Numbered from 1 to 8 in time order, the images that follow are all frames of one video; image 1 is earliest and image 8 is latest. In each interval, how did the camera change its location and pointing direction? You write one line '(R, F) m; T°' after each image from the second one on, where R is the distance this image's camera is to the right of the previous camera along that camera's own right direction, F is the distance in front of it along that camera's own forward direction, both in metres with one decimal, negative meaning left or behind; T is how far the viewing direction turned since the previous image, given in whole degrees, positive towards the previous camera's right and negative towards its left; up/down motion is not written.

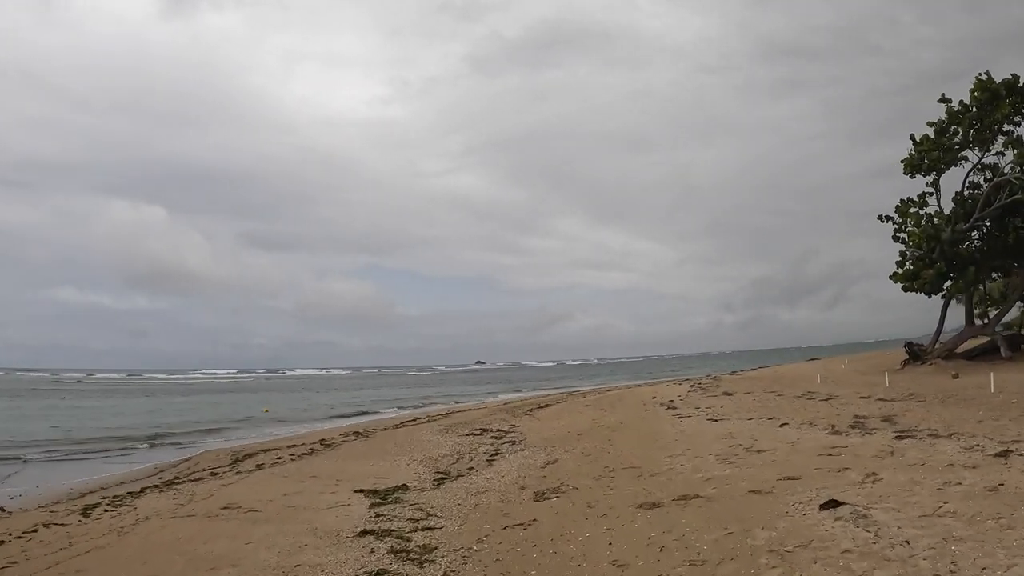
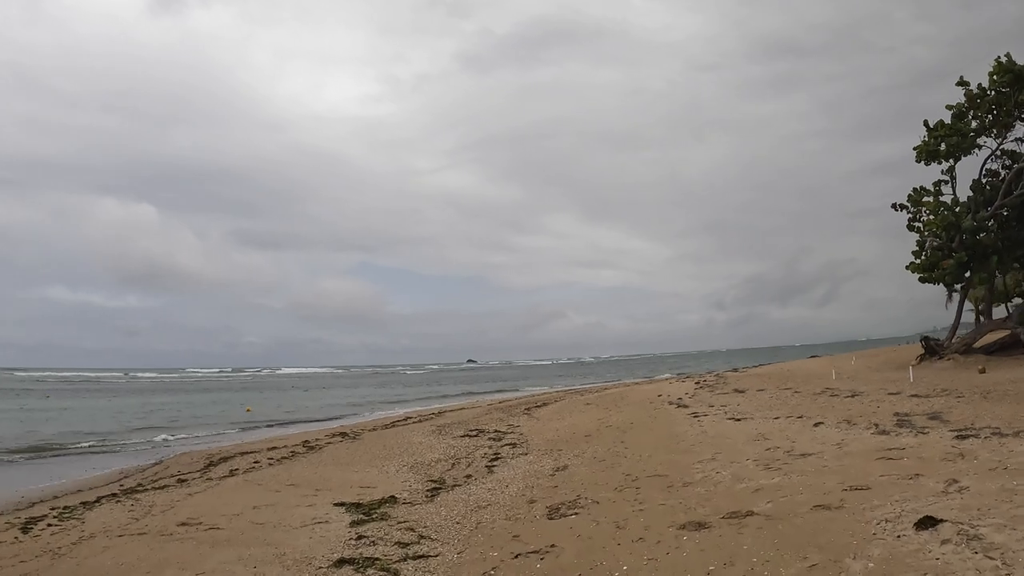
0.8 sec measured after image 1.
(-0.3, +1.5) m; +1°
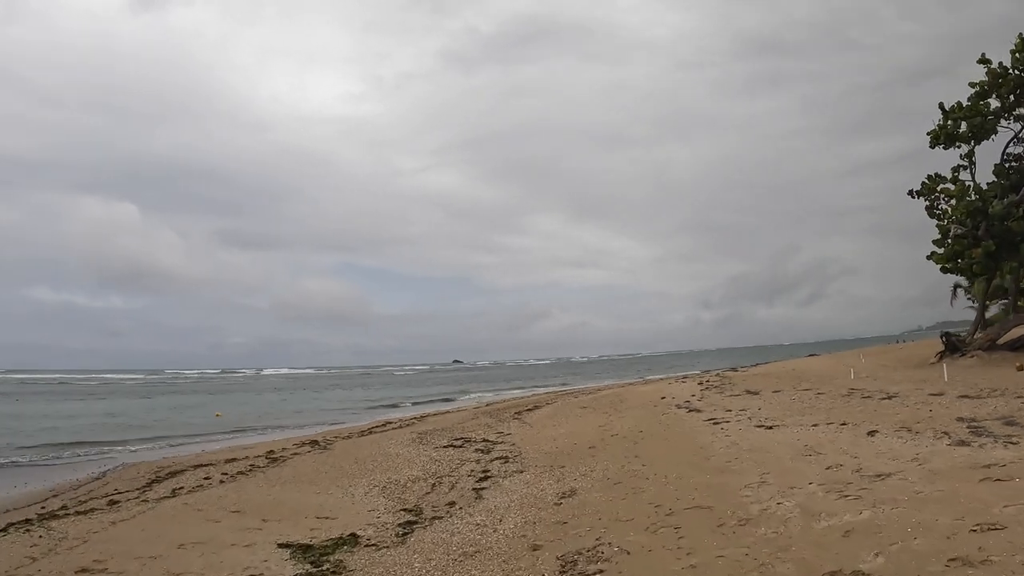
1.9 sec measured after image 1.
(-0.1, +2.1) m; +2°
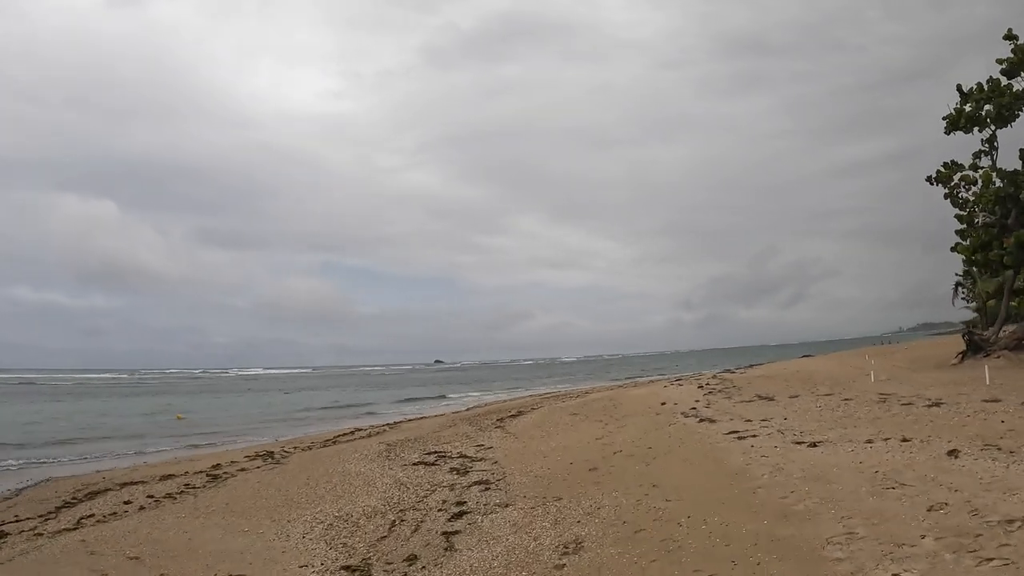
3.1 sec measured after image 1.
(0.0, +2.3) m; +2°
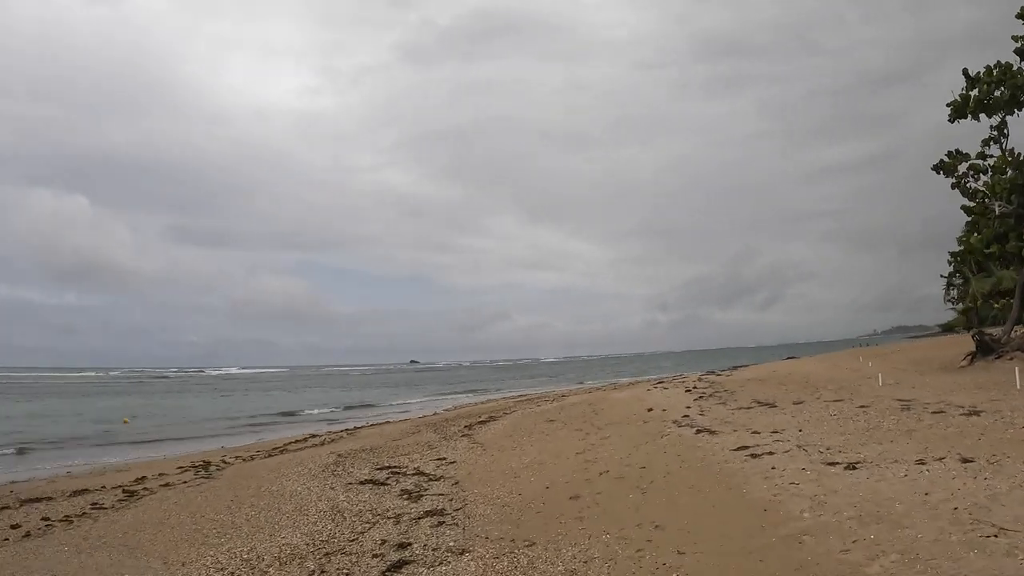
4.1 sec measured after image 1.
(+0.2, +2.0) m; +2°
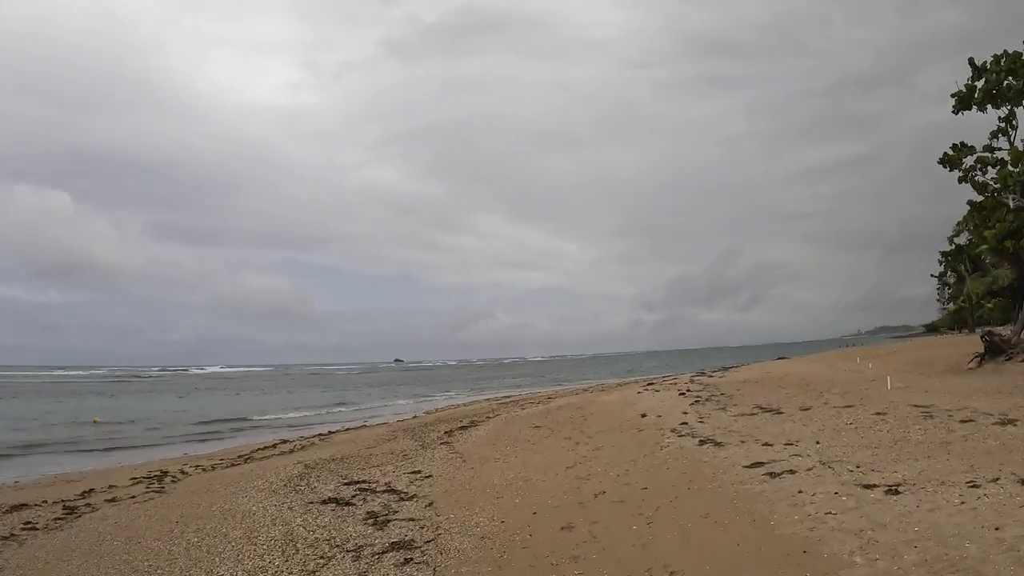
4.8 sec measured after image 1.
(0.0, +1.2) m; +1°
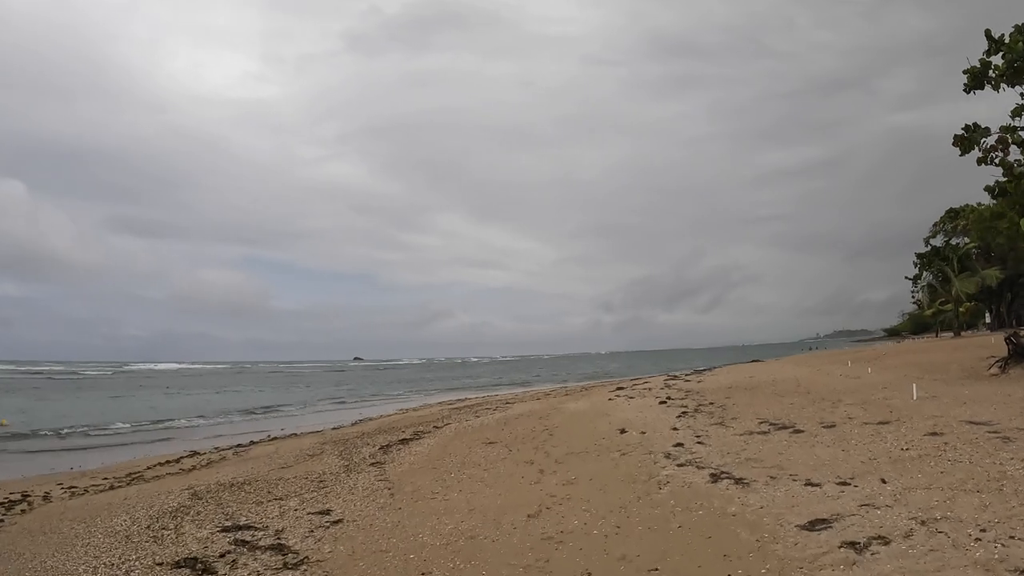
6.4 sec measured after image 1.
(+0.2, +2.9) m; +4°
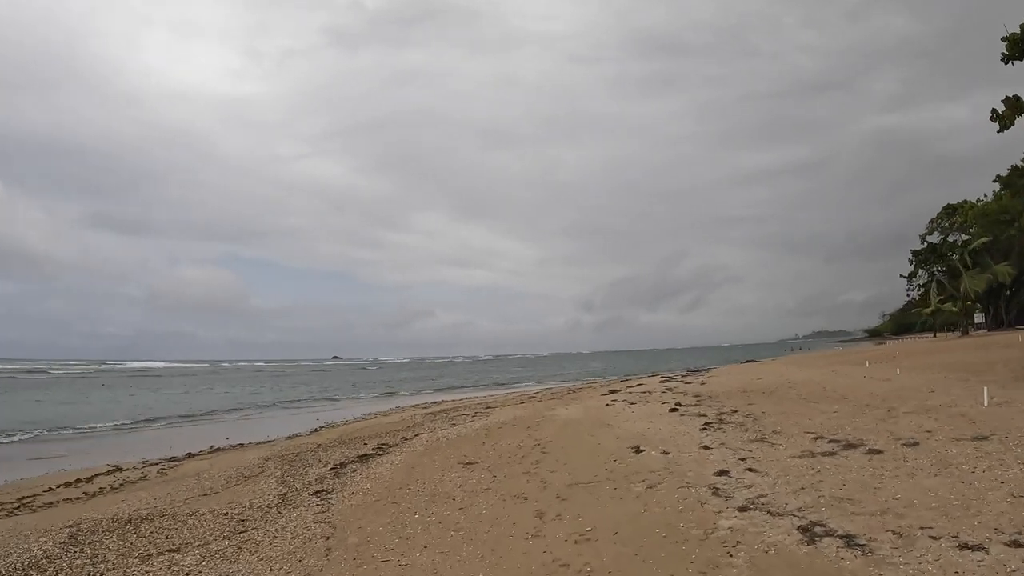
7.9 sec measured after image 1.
(-0.1, +2.5) m; +2°
